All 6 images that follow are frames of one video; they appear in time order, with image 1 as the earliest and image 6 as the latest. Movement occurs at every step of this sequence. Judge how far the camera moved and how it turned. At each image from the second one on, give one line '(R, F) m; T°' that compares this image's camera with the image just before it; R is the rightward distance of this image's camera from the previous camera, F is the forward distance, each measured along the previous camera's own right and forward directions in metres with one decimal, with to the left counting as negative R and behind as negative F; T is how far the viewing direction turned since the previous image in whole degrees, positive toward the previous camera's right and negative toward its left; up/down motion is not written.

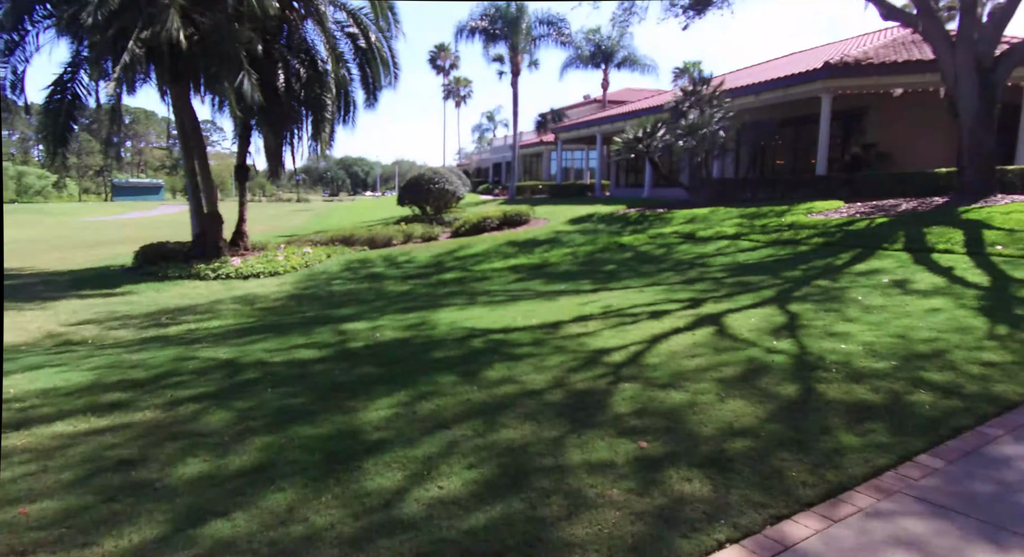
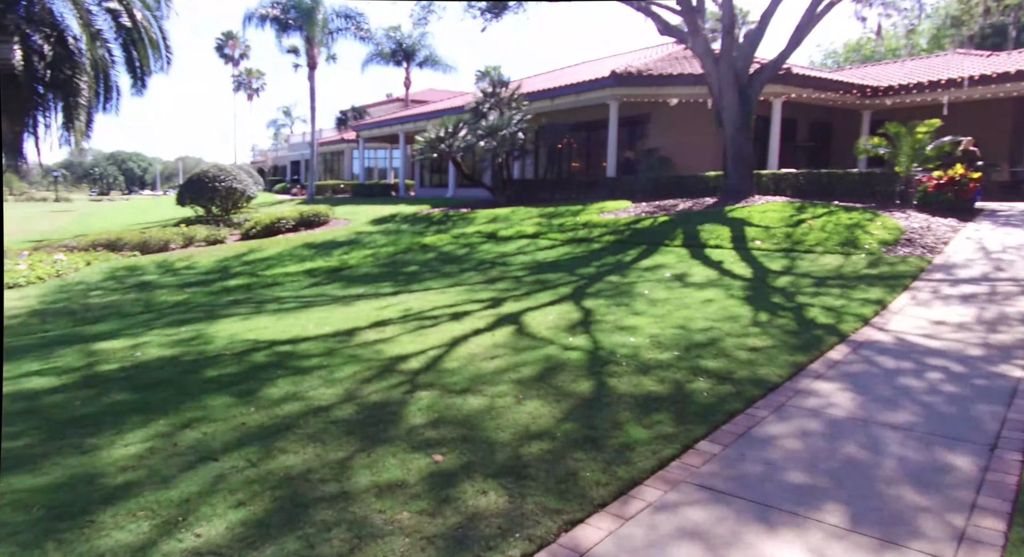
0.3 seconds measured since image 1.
(+0.2, +0.4) m; +16°
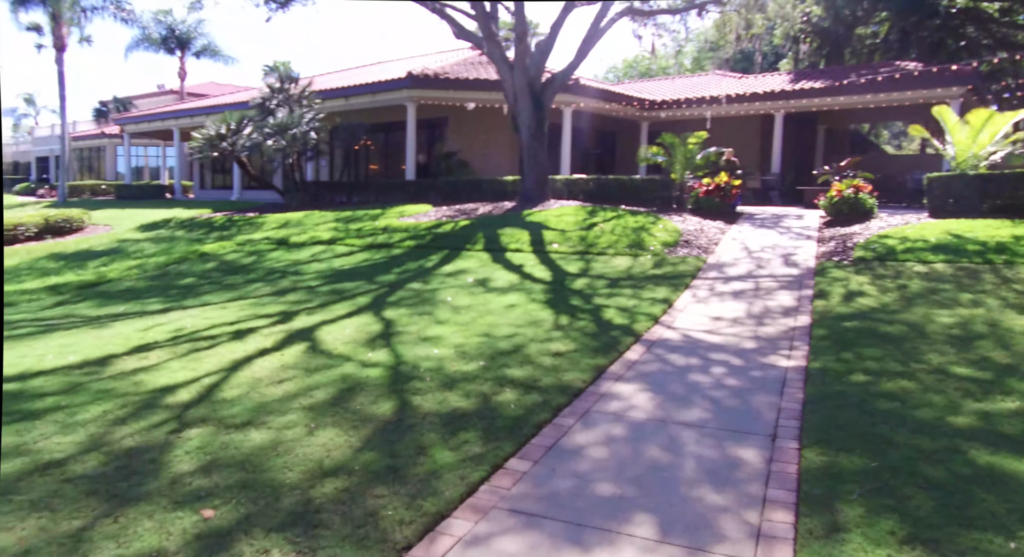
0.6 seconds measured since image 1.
(+0.1, +0.4) m; +17°
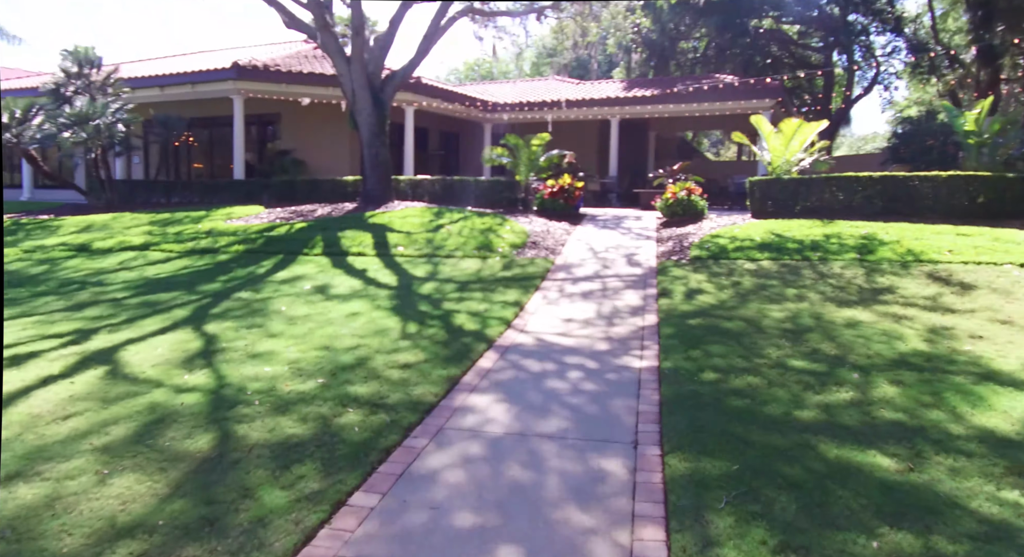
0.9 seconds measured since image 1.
(0.0, +0.4) m; +13°
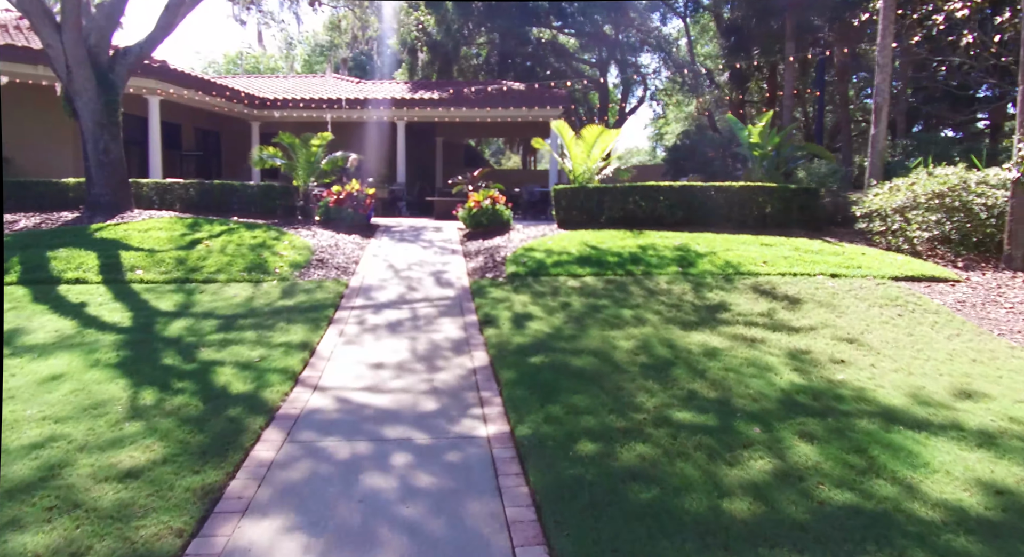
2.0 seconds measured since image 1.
(-0.1, +1.7) m; +19°
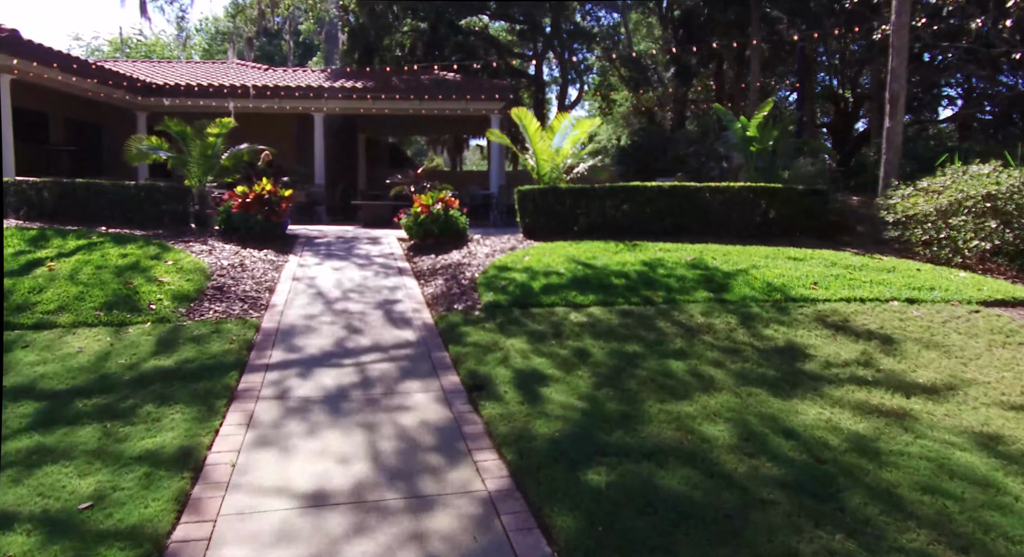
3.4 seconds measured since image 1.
(-0.6, +2.4) m; +7°
